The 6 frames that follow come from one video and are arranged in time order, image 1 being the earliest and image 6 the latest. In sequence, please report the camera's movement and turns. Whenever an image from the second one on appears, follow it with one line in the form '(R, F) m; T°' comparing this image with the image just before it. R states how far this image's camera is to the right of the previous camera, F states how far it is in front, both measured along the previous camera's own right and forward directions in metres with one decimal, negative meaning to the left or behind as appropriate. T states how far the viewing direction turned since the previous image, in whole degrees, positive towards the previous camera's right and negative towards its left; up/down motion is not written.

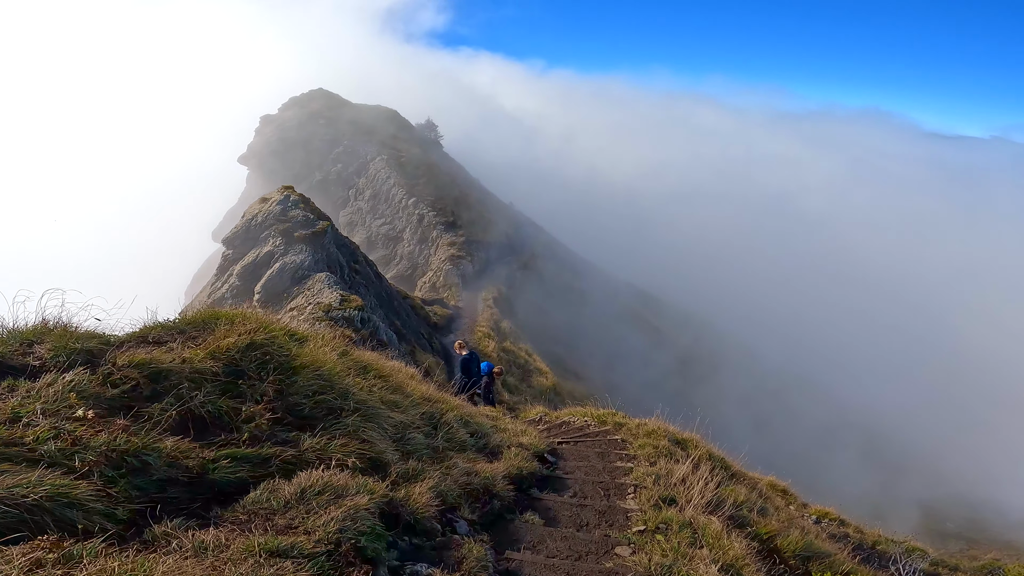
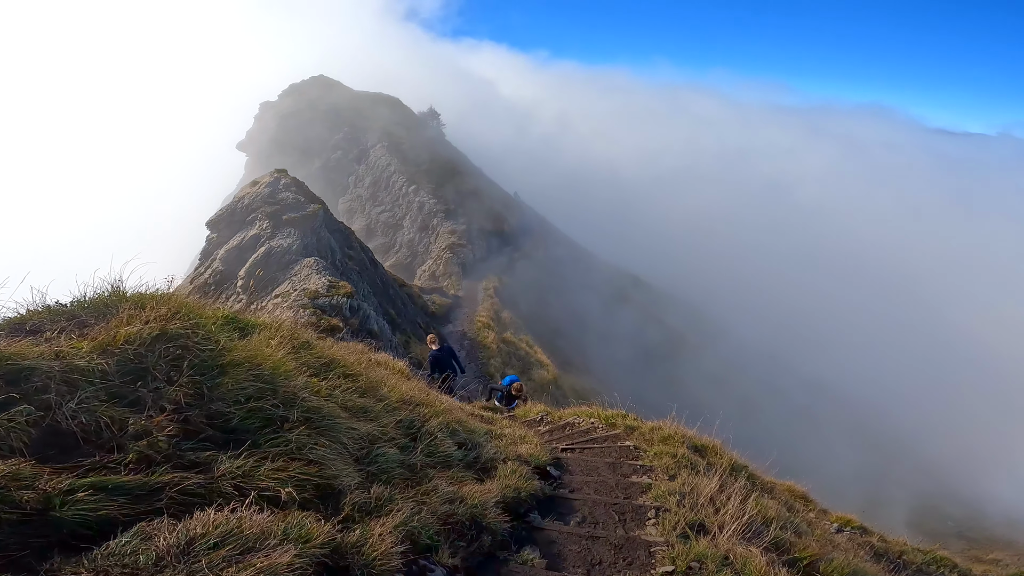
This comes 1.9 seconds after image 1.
(+0.1, +2.4) m; 0°
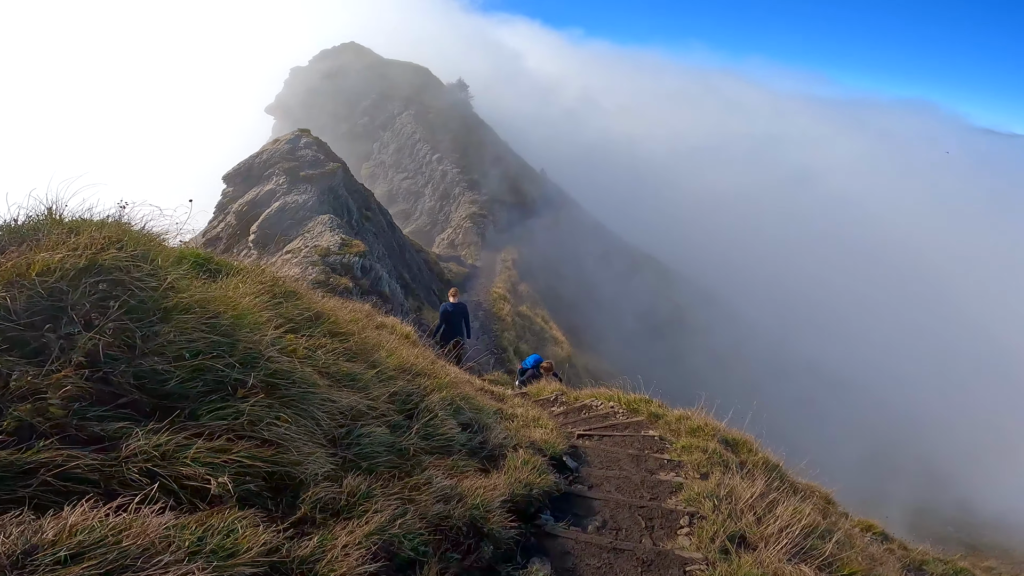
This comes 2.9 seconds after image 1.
(-0.1, +1.9) m; -2°
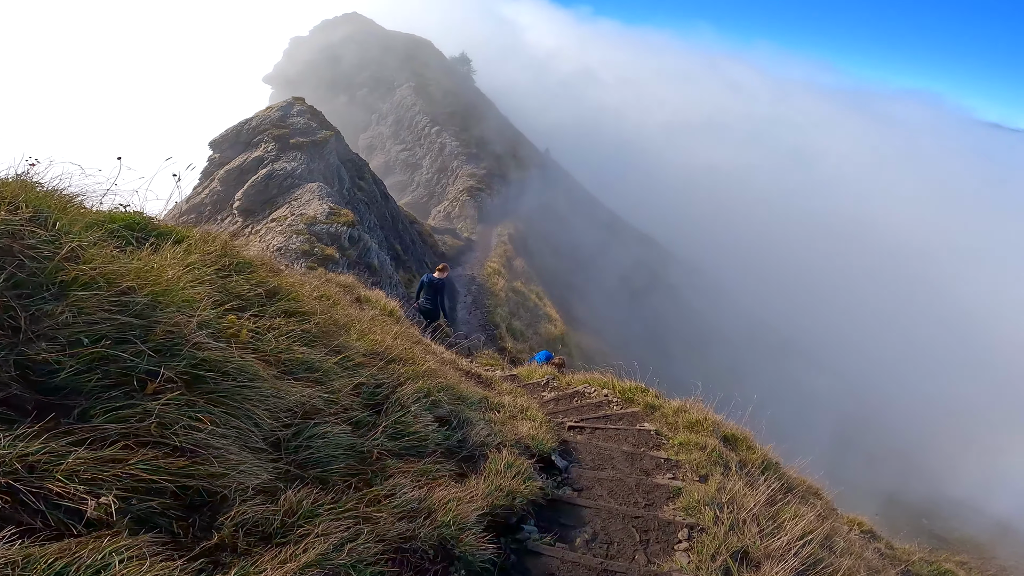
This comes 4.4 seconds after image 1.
(+0.1, +1.2) m; +1°
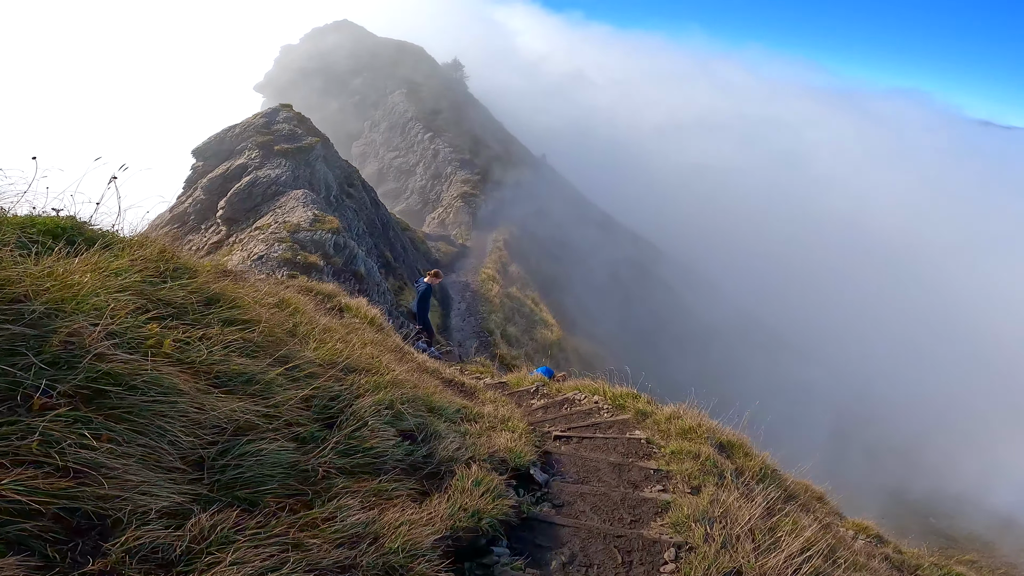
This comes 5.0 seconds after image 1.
(+0.5, +0.6) m; 0°
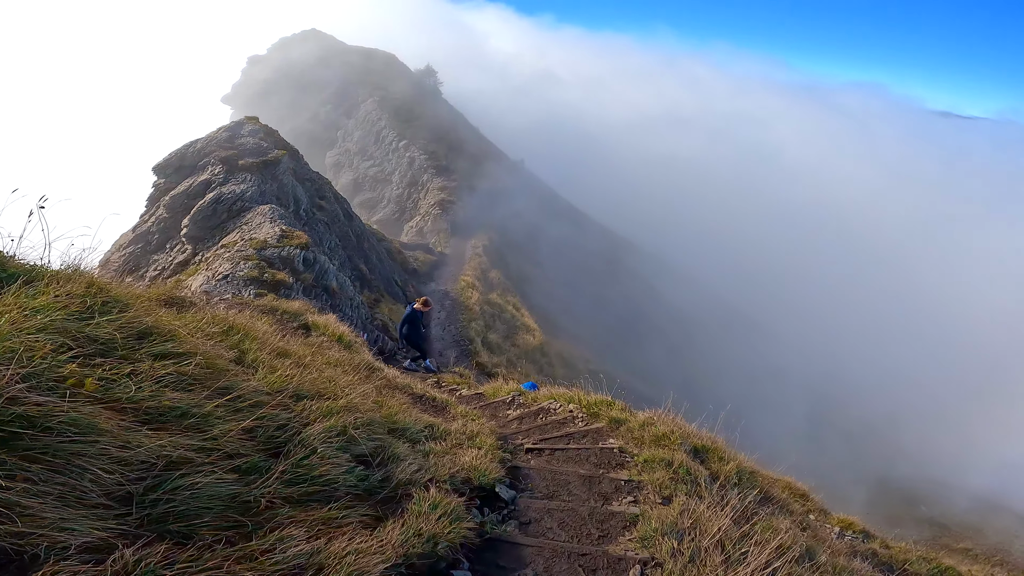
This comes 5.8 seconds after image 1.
(+0.5, +0.2) m; +2°
